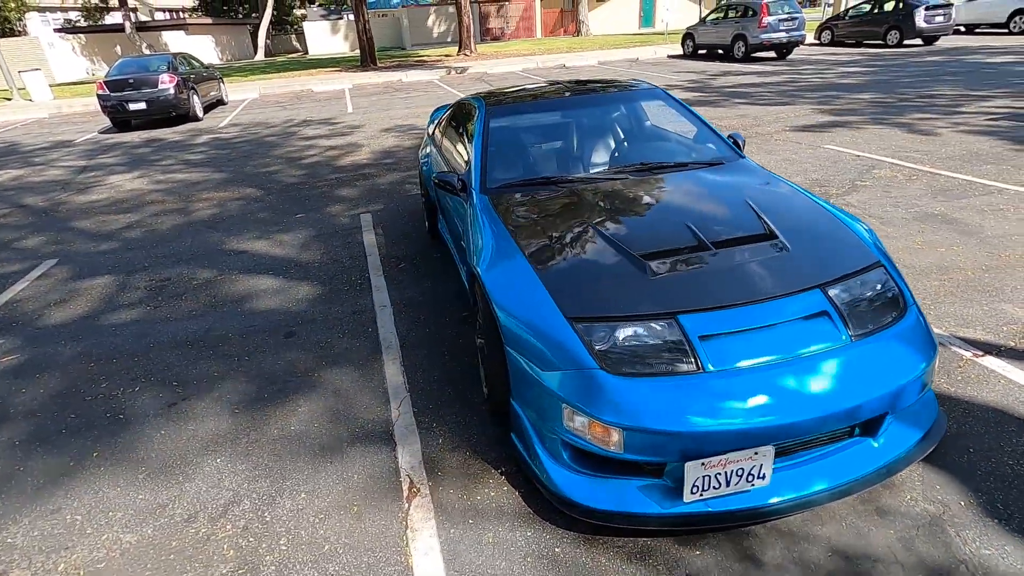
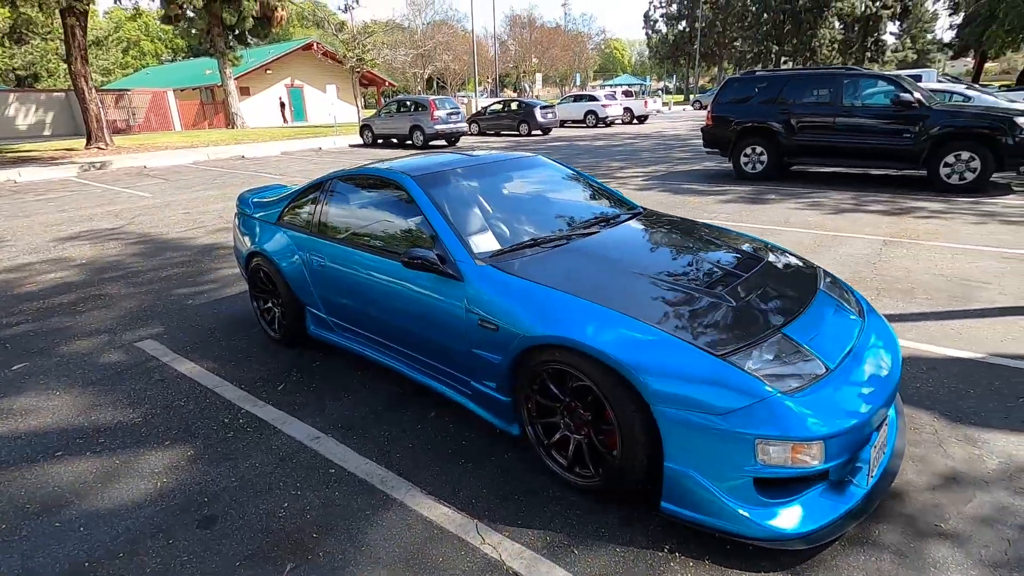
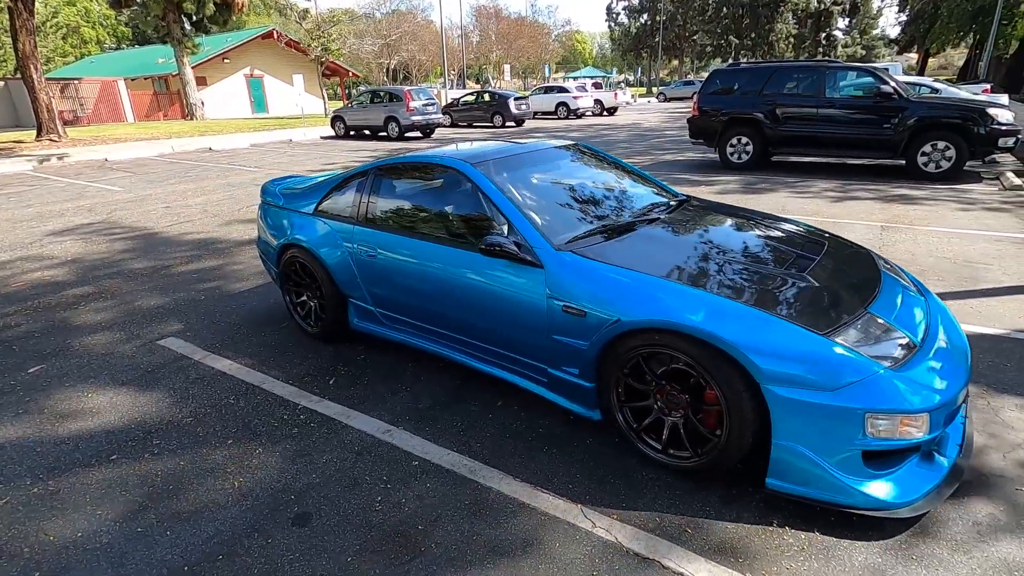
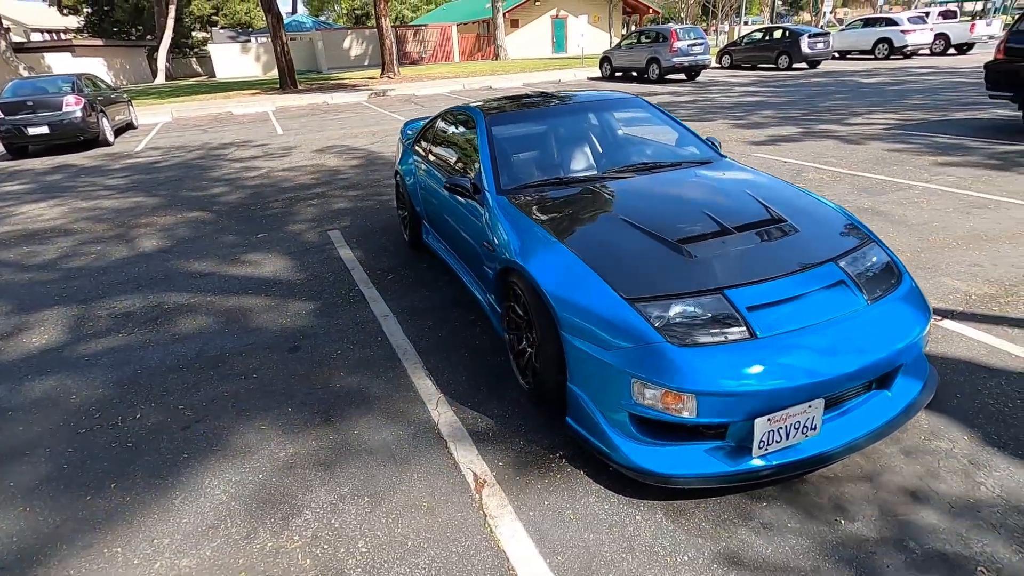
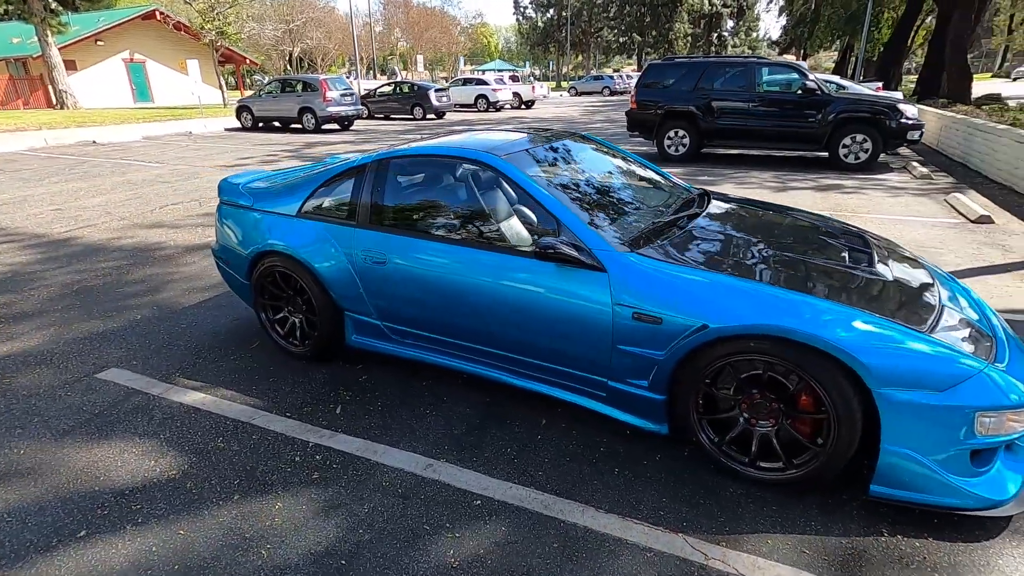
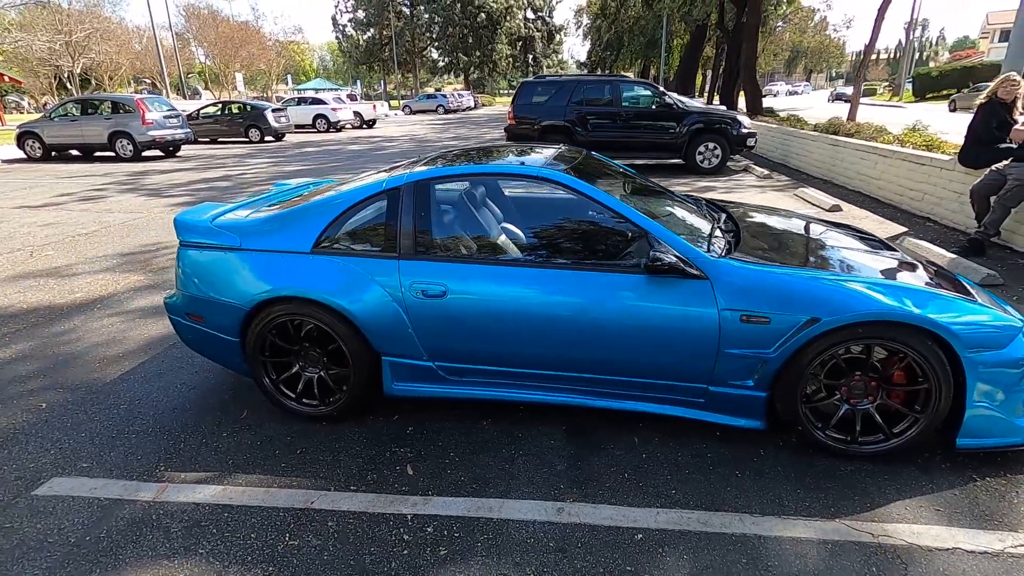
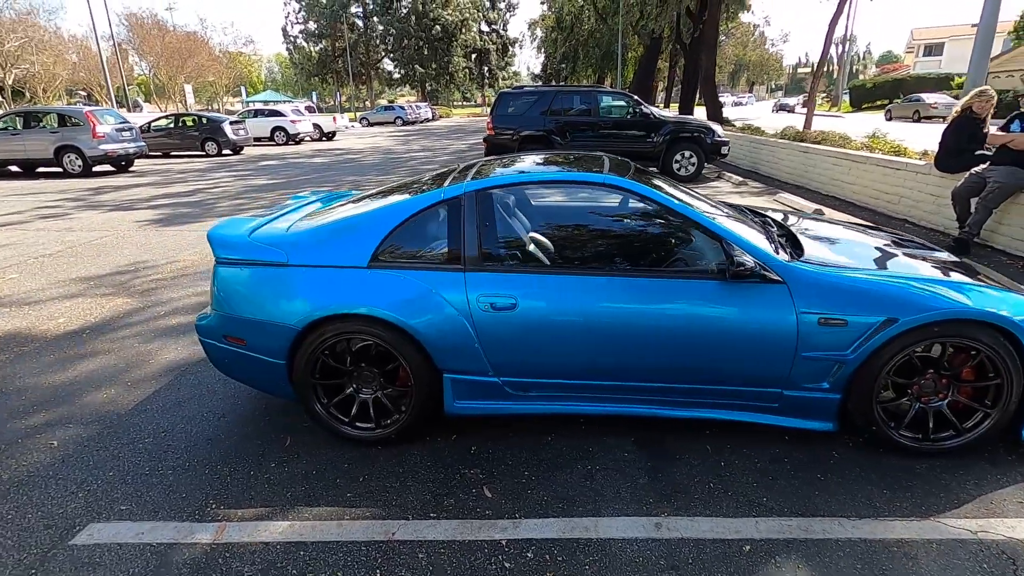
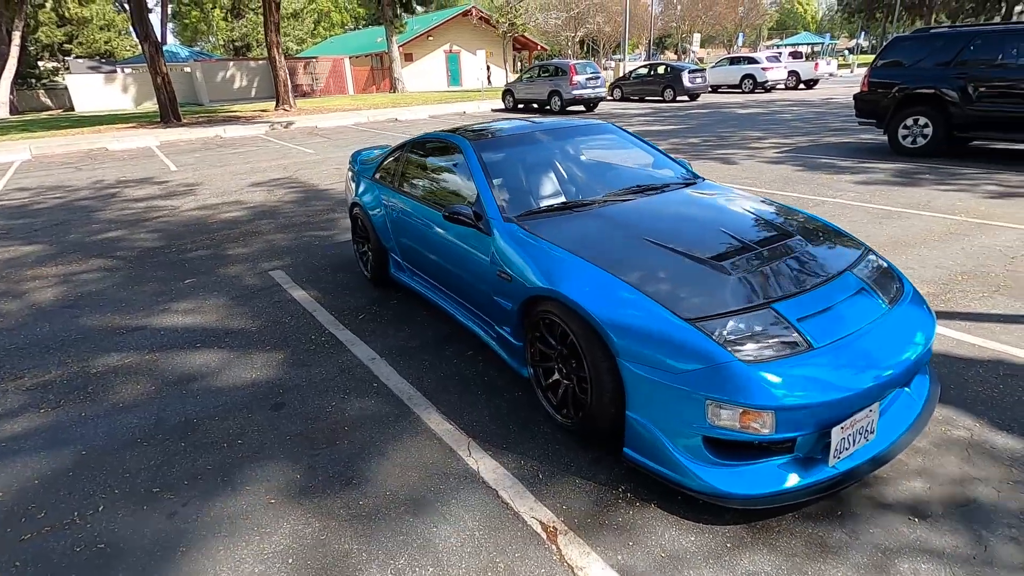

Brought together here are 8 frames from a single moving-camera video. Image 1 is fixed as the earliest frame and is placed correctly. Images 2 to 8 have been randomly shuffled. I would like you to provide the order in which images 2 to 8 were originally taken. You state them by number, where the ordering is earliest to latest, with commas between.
4, 8, 2, 3, 5, 6, 7
